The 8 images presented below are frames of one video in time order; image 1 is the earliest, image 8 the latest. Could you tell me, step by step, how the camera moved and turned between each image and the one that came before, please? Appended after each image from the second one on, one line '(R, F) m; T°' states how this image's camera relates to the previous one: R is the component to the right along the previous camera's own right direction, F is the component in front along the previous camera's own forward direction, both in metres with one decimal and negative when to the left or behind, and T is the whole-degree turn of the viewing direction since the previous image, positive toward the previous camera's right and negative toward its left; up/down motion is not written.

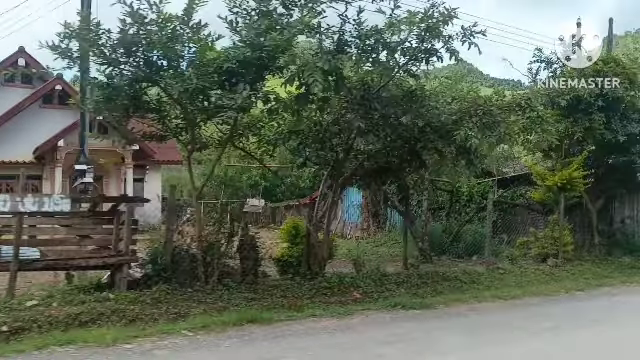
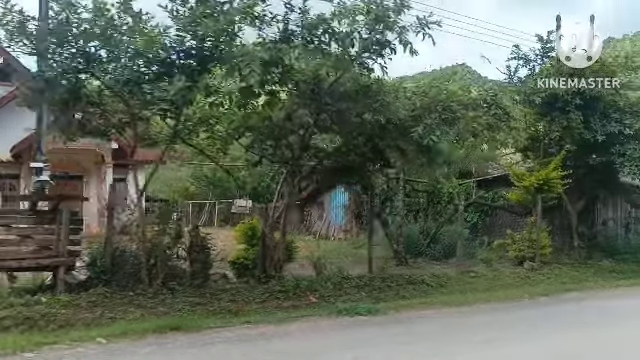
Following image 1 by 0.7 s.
(+1.2, +0.5) m; 0°
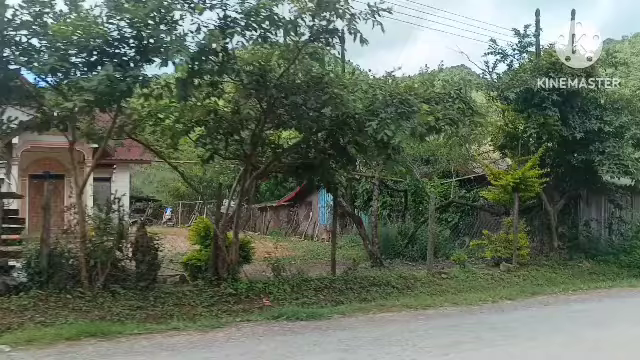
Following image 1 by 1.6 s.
(+1.2, +0.6) m; 0°
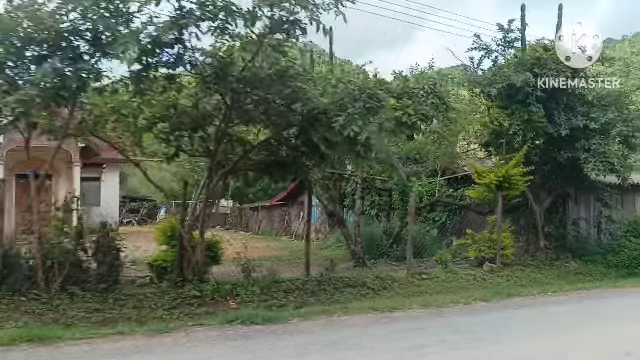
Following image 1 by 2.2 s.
(+0.8, +0.4) m; 0°
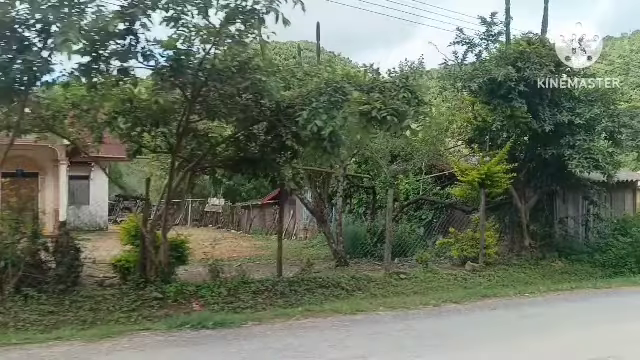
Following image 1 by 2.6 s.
(+0.8, +0.4) m; 0°
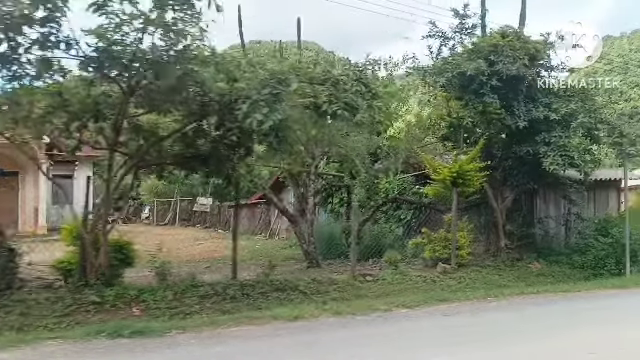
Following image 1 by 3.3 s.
(+1.2, +0.5) m; 0°
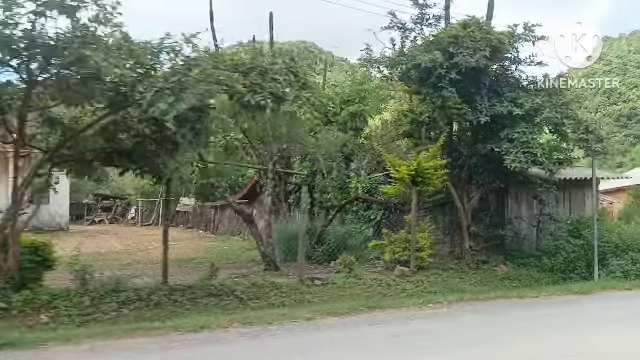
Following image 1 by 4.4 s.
(+1.6, +0.7) m; 0°
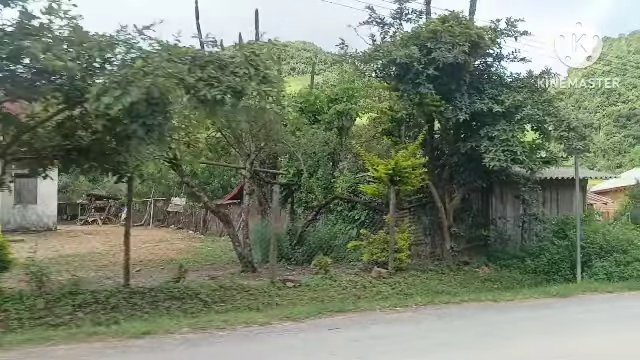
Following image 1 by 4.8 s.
(+0.8, +0.4) m; 0°
